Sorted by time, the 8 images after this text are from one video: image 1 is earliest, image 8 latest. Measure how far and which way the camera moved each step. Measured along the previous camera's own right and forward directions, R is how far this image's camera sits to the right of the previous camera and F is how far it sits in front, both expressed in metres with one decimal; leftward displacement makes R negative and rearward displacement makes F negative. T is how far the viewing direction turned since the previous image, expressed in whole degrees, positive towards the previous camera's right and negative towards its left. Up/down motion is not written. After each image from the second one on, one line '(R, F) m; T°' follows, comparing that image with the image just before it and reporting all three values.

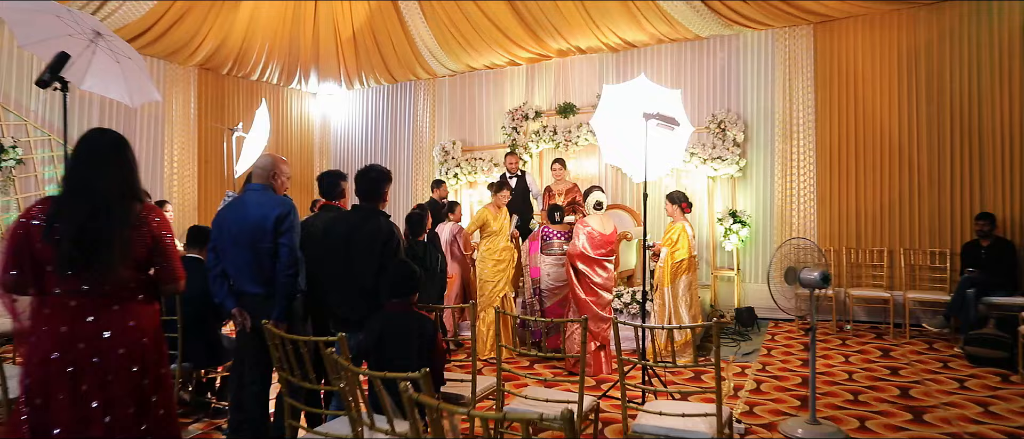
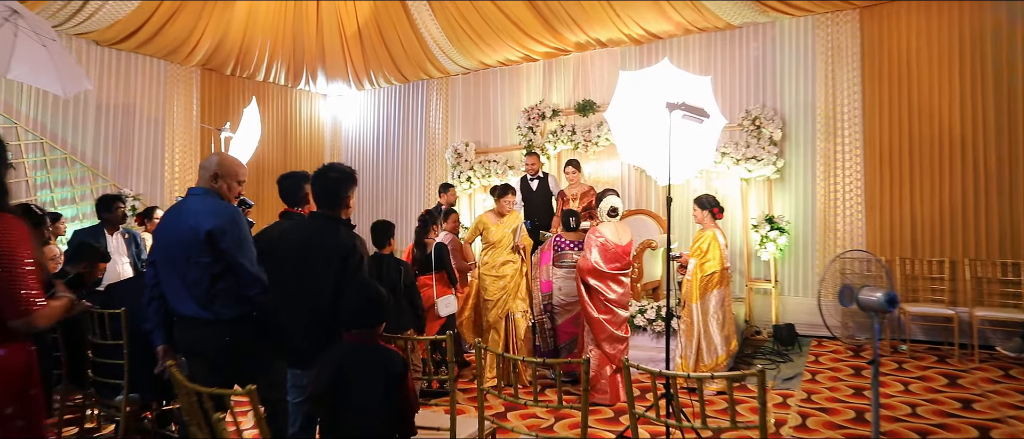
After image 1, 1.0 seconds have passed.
(+0.2, +0.5) m; -3°
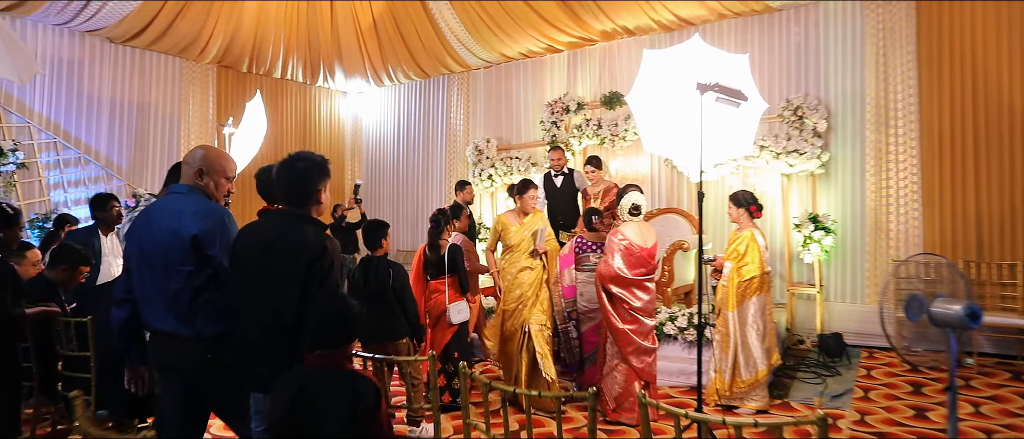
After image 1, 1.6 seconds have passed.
(+0.1, +0.4) m; -3°
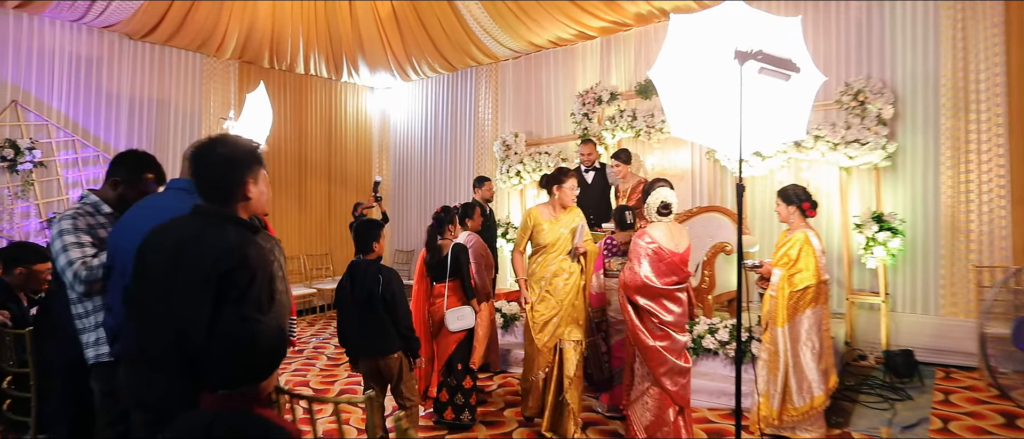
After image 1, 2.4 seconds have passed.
(+0.2, +0.5) m; -4°
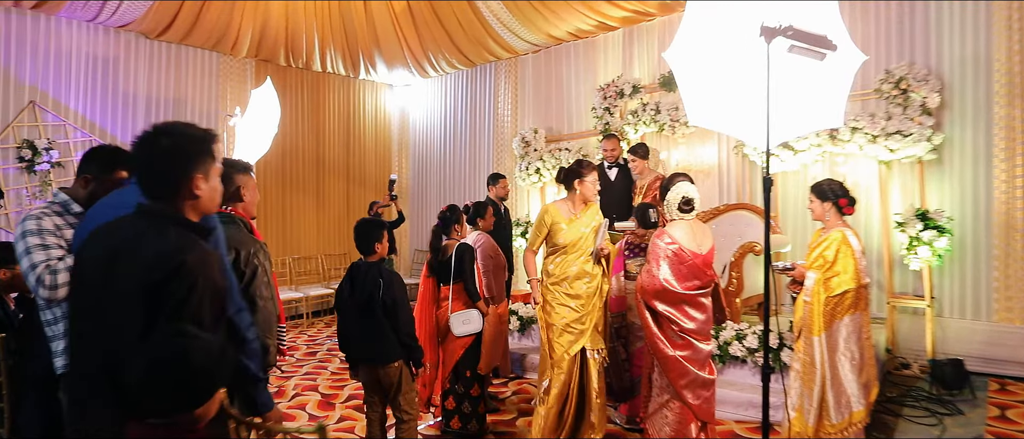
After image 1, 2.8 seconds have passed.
(+0.1, +0.2) m; -3°
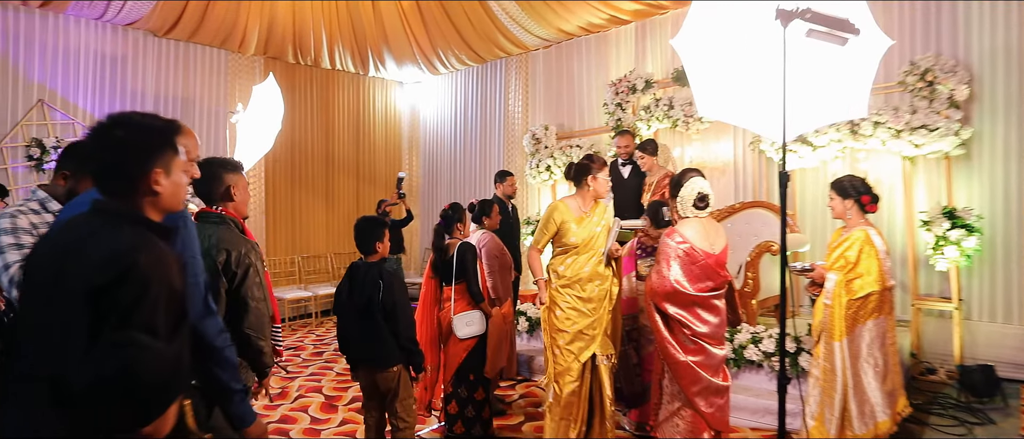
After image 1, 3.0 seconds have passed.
(+0.1, +0.1) m; -1°
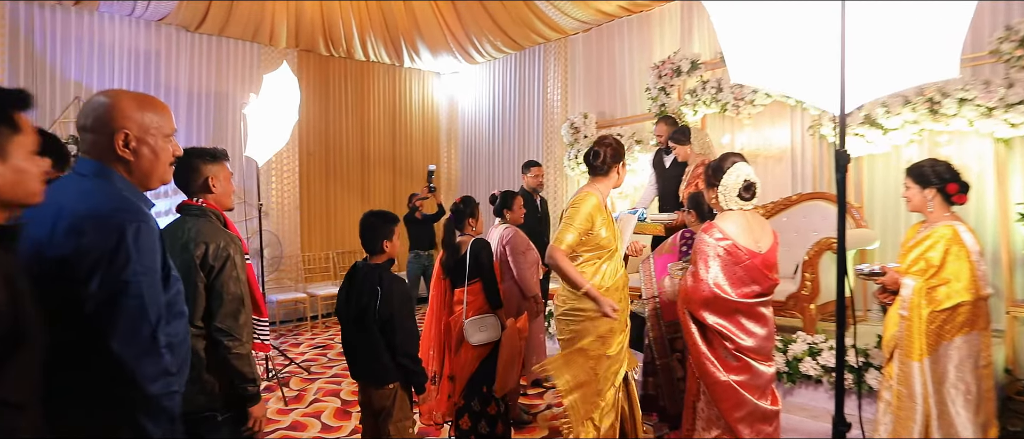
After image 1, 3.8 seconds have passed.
(+0.2, +0.4) m; -5°
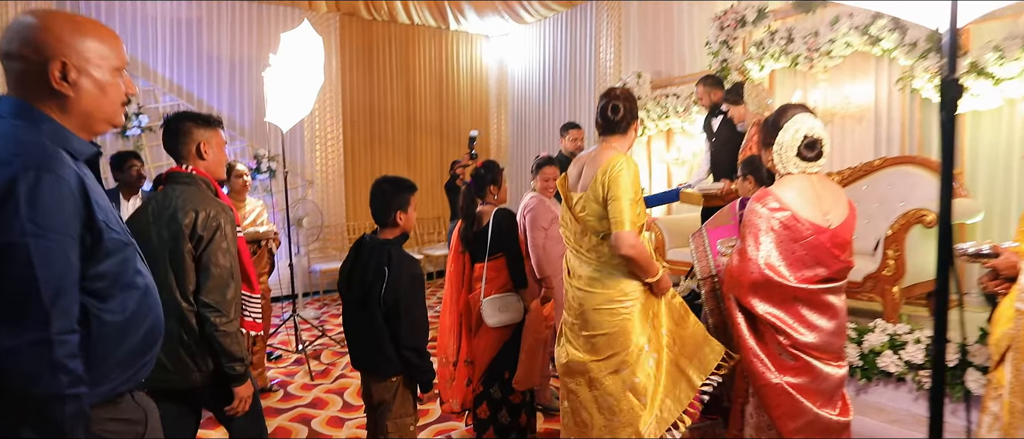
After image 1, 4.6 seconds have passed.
(+0.2, +0.4) m; -6°
